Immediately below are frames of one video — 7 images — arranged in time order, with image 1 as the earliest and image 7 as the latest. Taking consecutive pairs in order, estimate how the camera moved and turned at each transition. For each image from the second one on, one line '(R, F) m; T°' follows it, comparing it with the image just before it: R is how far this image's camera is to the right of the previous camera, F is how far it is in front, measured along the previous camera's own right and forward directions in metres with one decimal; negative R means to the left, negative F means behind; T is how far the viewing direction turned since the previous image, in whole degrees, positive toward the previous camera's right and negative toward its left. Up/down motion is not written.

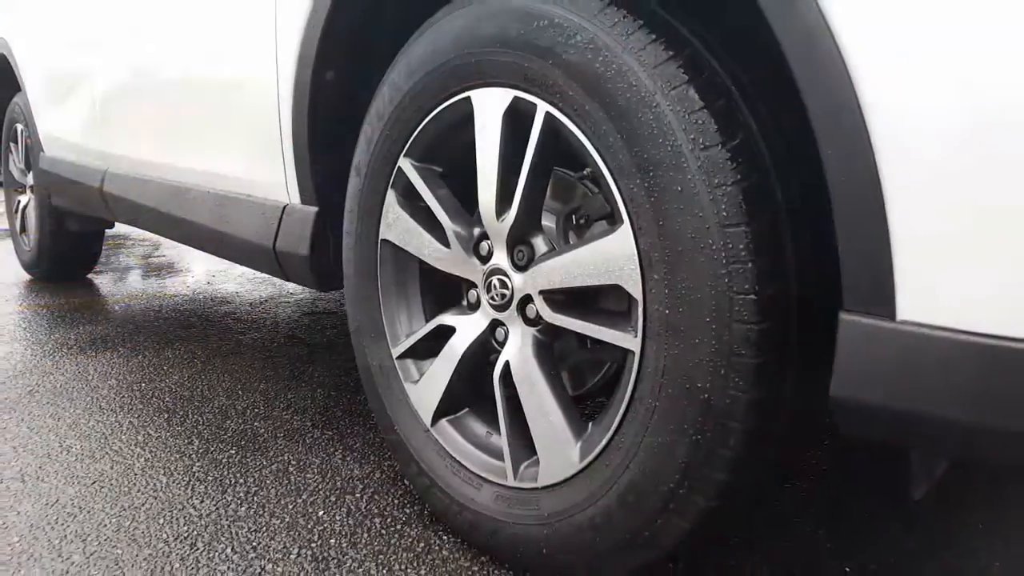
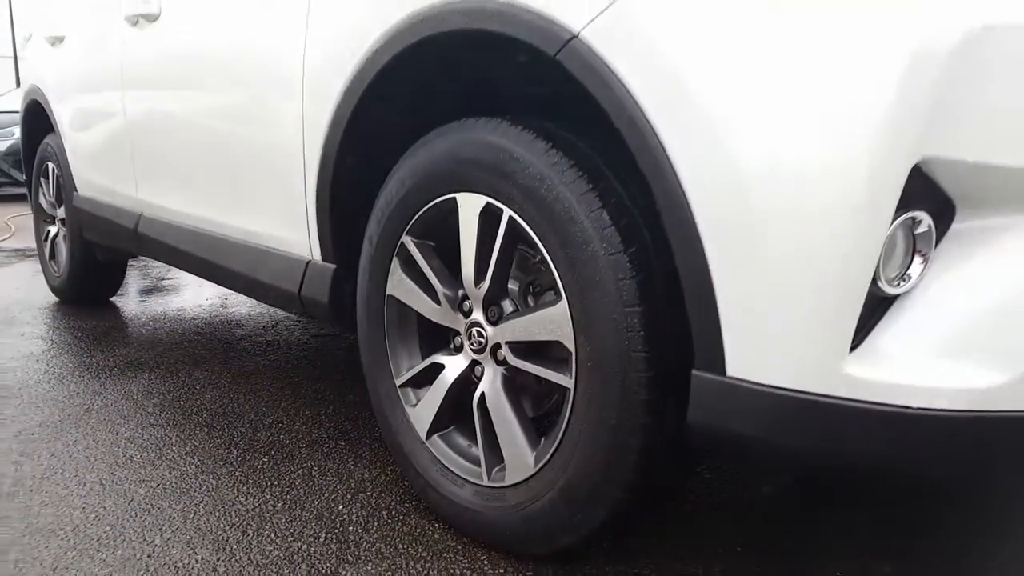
(0.0, -0.4) m; +1°
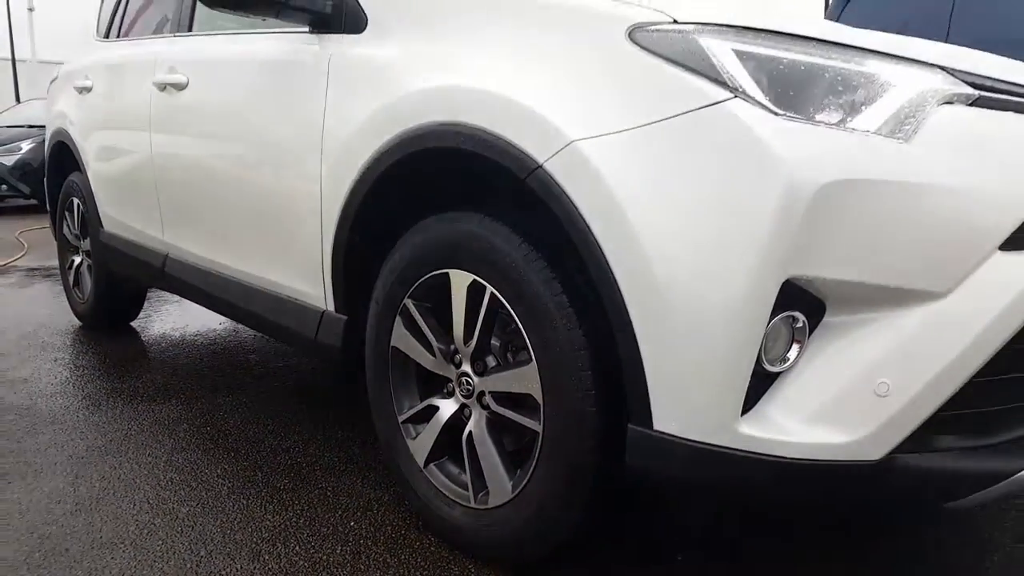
(0.0, -0.3) m; 0°
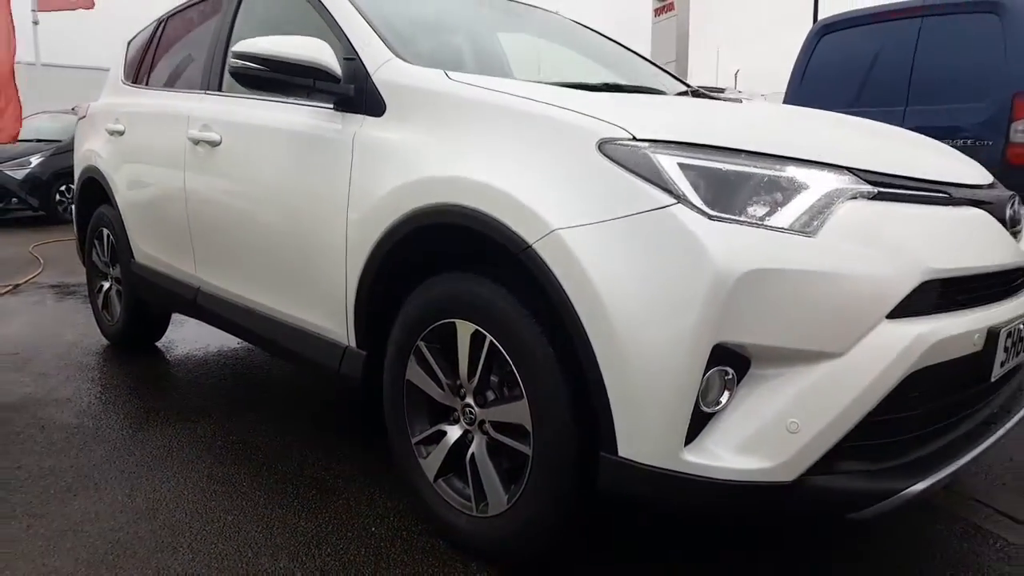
(0.0, -0.4) m; 0°
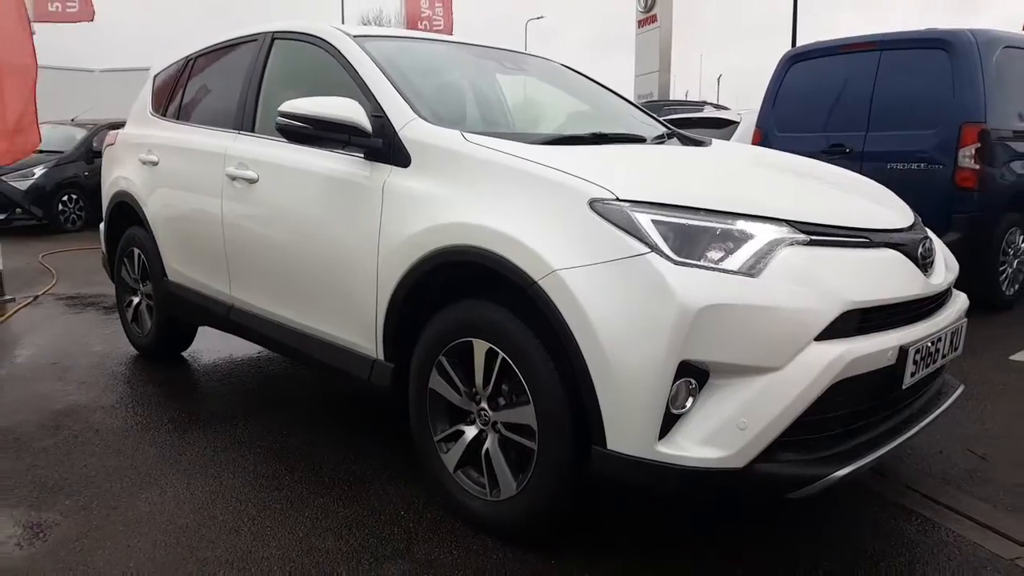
(-0.1, -0.5) m; +1°
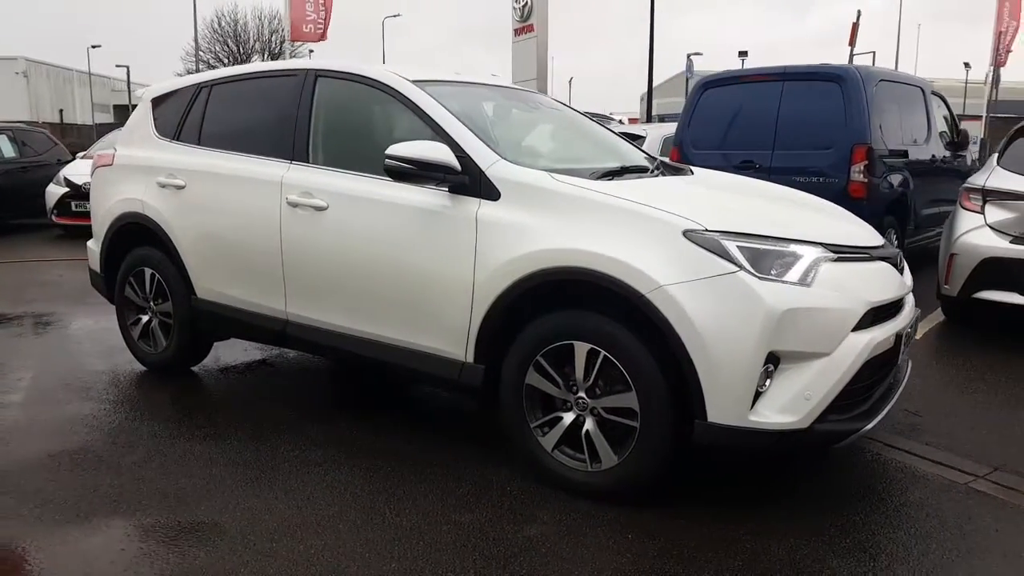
(-0.9, -0.5) m; +10°
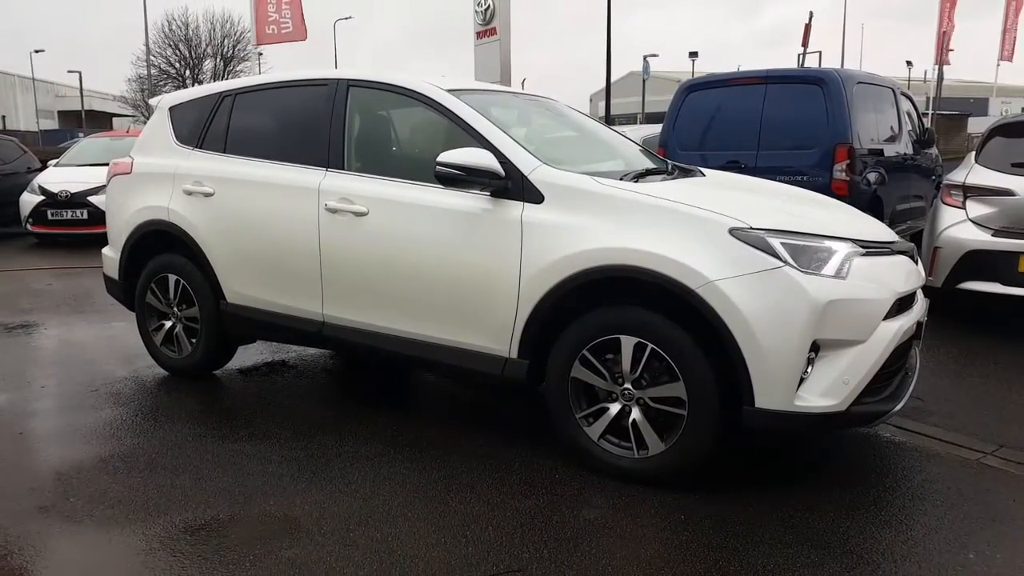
(-0.4, -0.2) m; +3°
